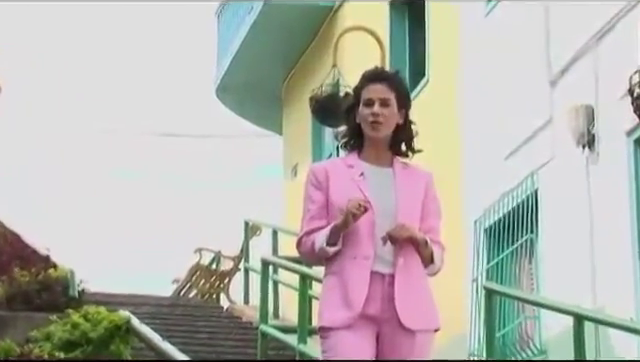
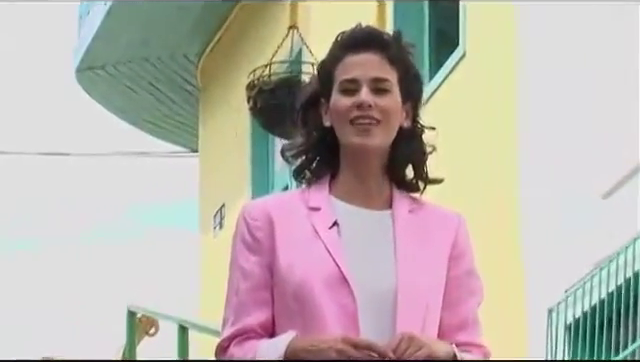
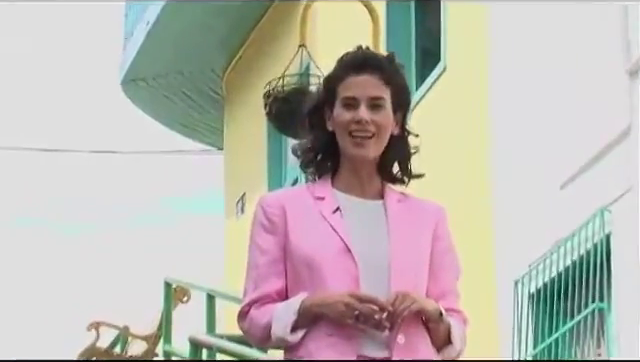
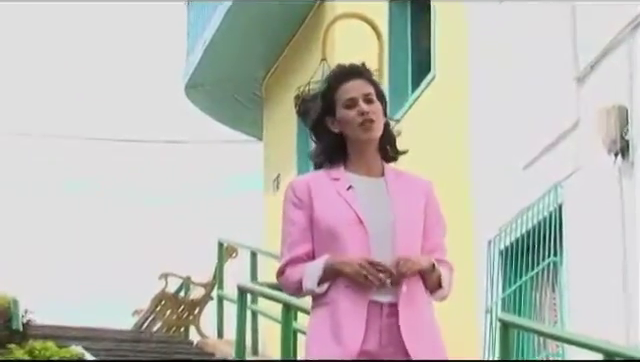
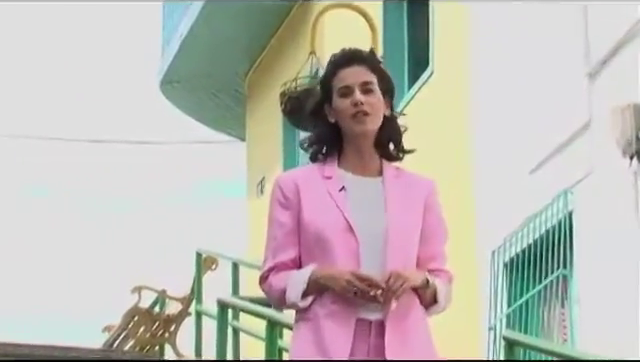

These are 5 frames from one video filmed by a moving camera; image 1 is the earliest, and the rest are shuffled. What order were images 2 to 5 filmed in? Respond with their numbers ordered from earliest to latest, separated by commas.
4, 5, 3, 2
